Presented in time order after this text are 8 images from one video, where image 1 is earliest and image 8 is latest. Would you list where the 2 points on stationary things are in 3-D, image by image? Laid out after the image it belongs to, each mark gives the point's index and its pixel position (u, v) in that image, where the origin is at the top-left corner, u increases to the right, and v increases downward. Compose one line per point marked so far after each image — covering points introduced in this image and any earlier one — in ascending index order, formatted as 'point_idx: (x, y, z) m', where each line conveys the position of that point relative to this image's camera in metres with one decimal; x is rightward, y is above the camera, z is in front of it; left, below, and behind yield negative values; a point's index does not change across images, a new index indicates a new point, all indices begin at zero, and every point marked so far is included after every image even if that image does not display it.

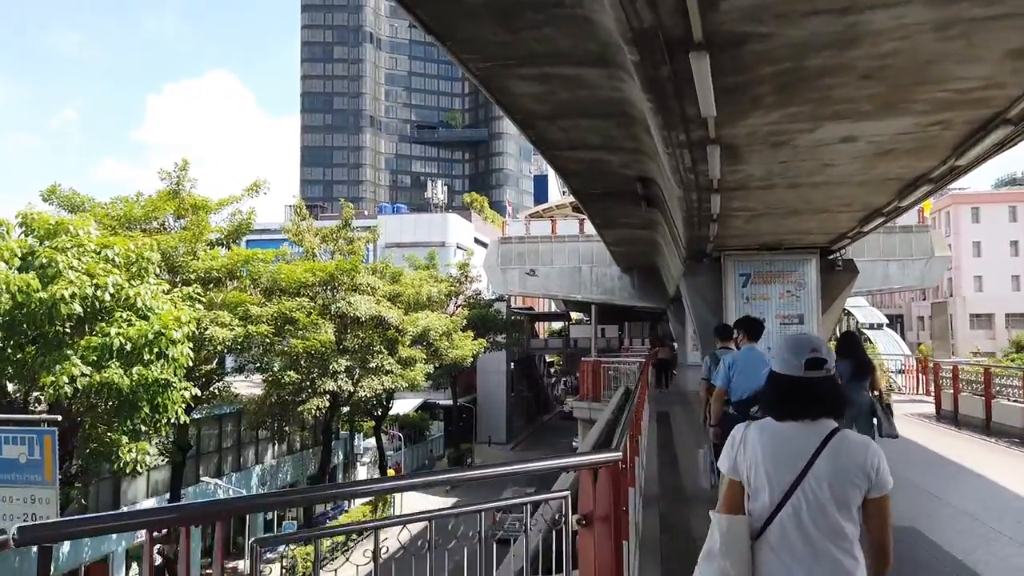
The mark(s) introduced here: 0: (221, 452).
0: (-7.2, -4.1, +19.0) m
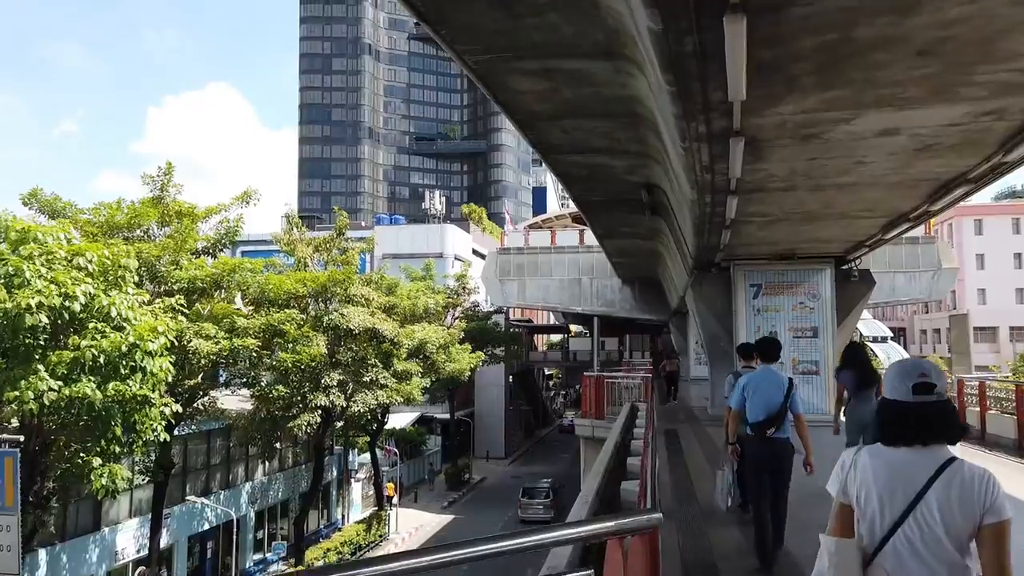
0: (-7.3, -4.3, +18.3) m
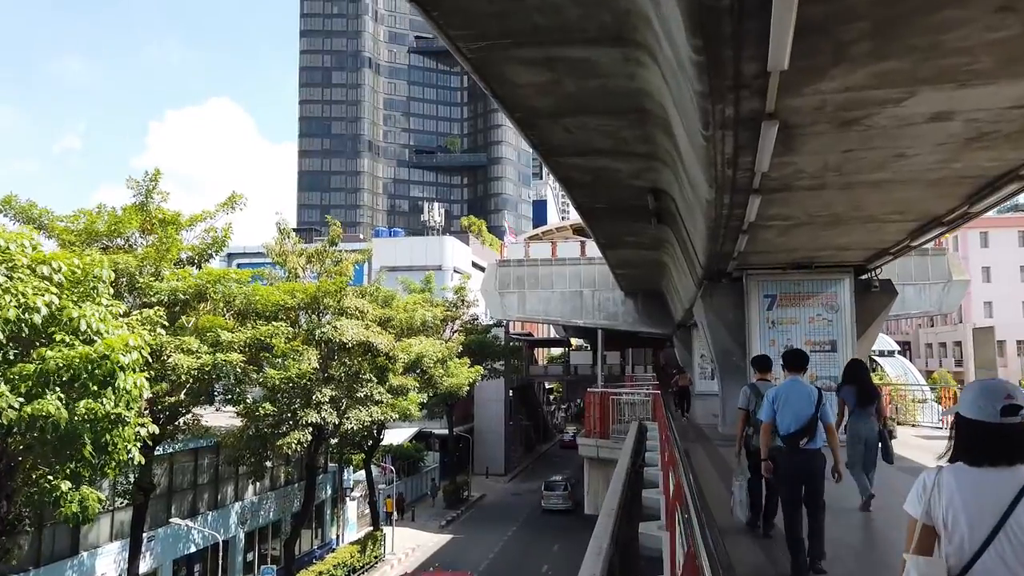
0: (-7.3, -4.6, +17.6) m
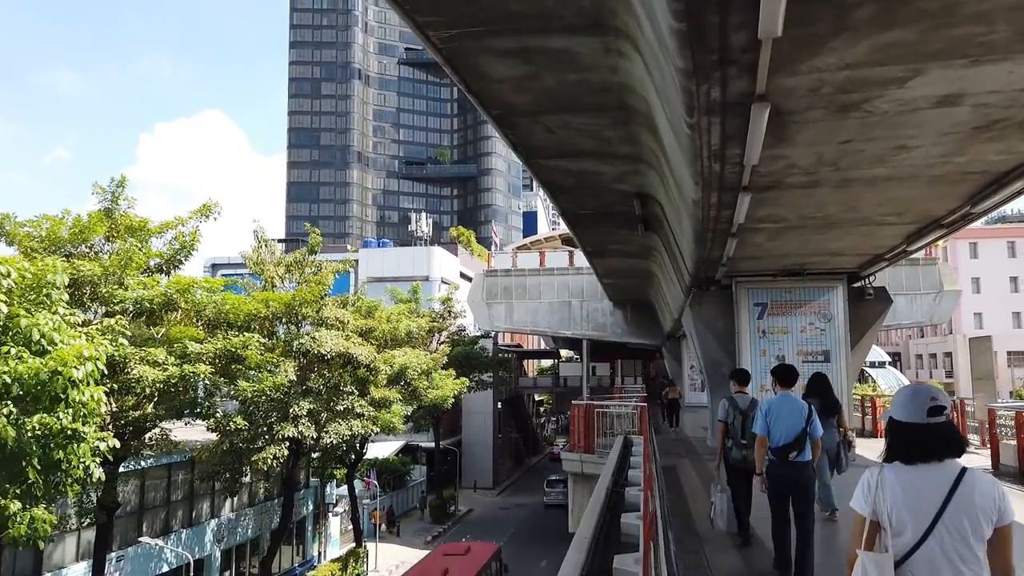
0: (-7.6, -4.8, +16.9) m
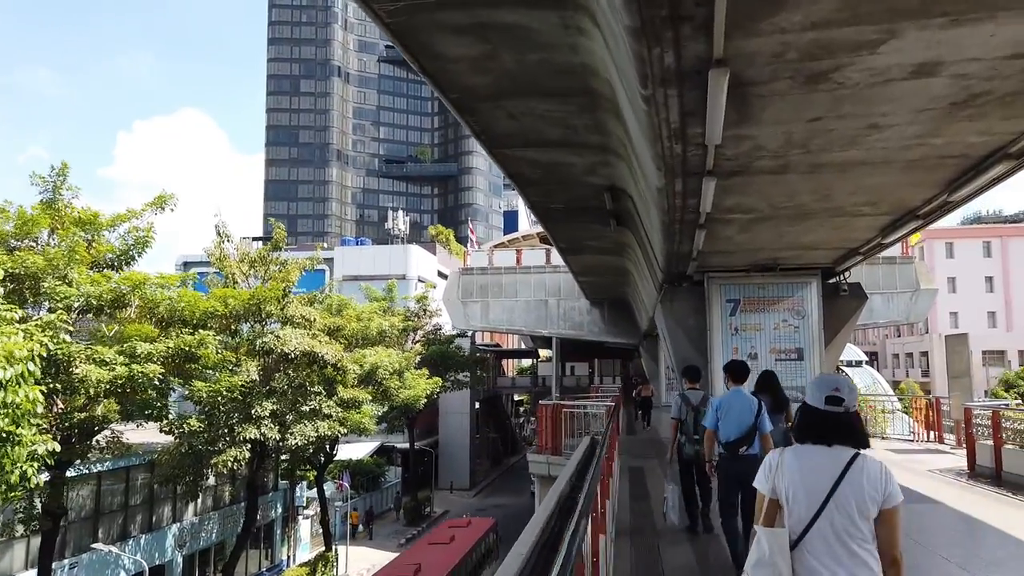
0: (-8.3, -4.8, +16.3) m
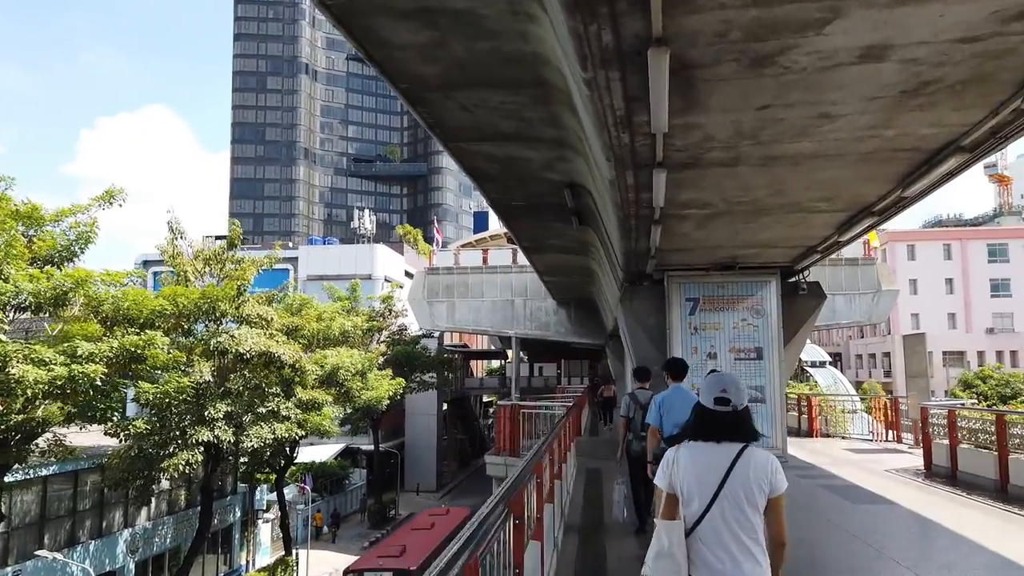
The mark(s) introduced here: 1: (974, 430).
0: (-9.1, -4.7, +15.8) m
1: (+4.8, -1.5, +8.0) m
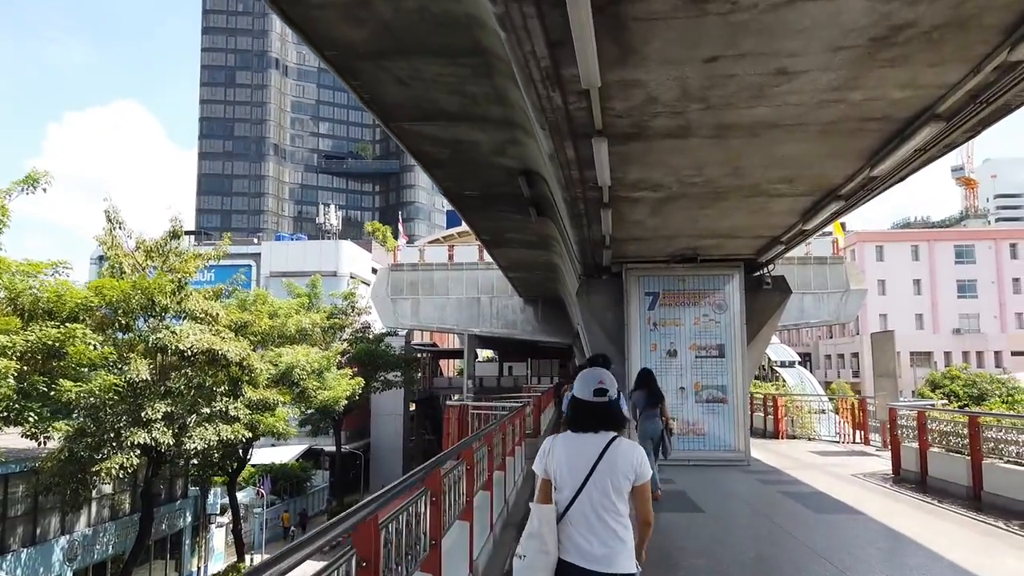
0: (-9.9, -4.6, +14.9) m
1: (+4.3, -1.4, +7.5) m
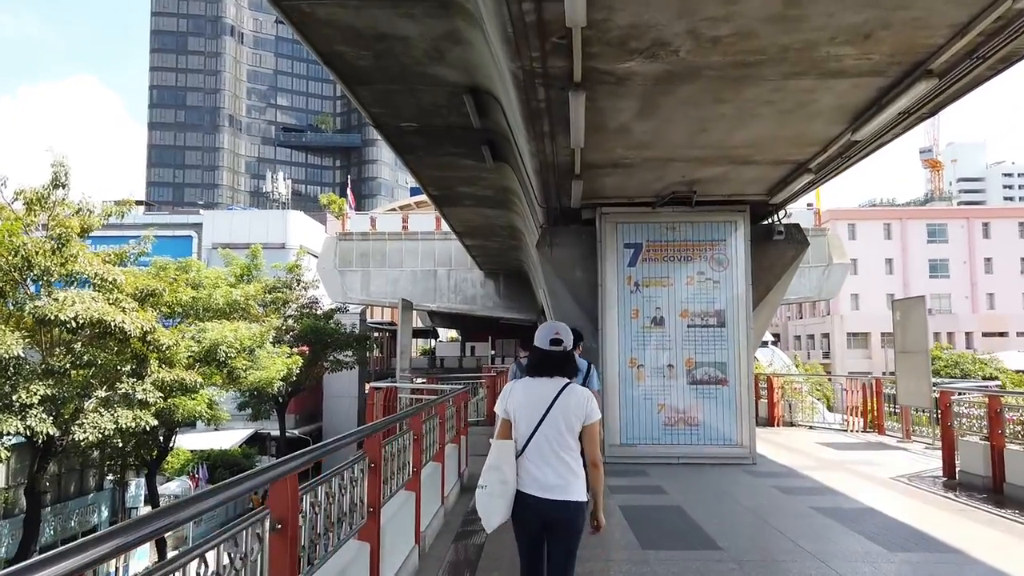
0: (-10.7, -3.9, +12.4) m
1: (+3.8, -1.0, +5.6) m
